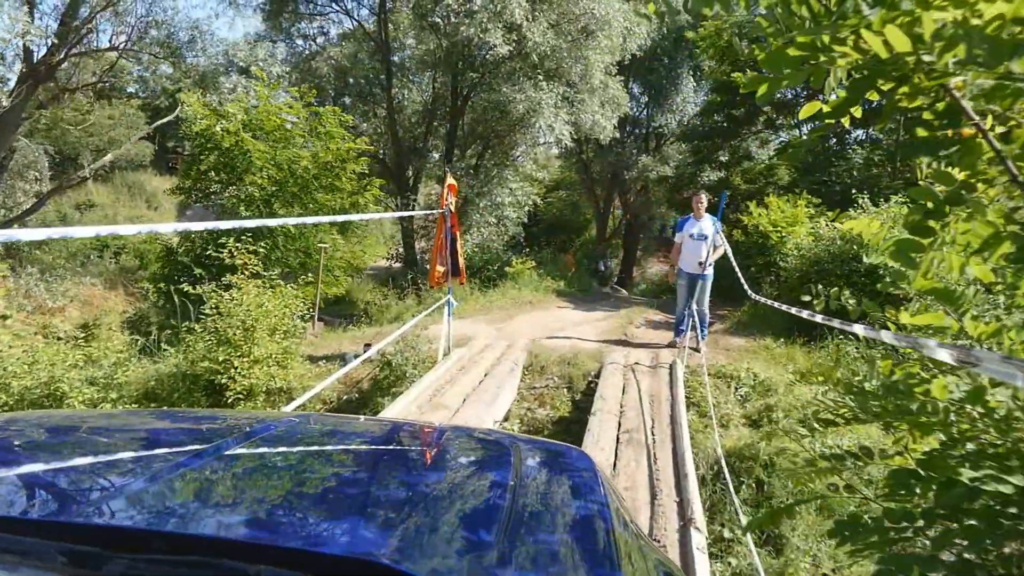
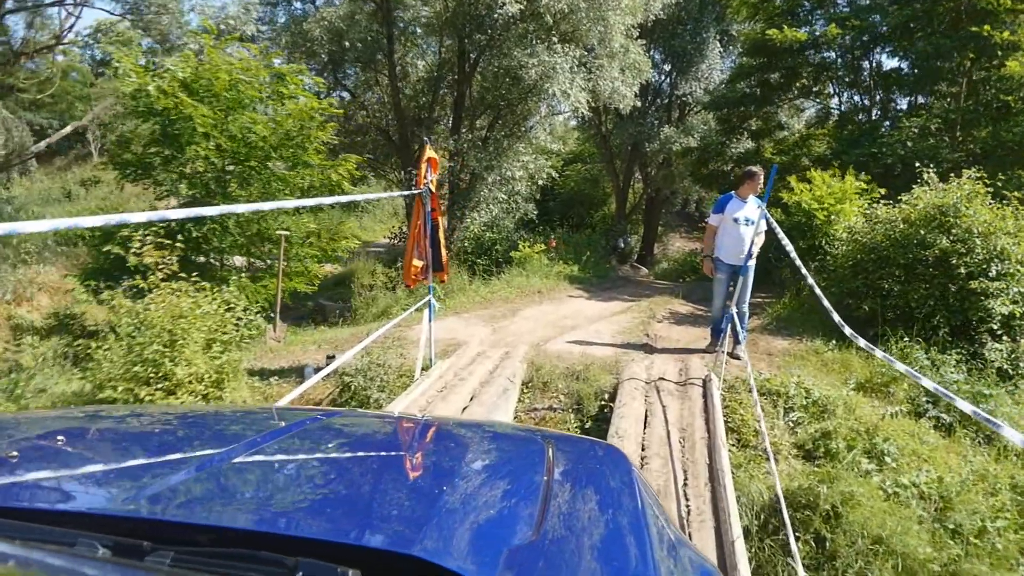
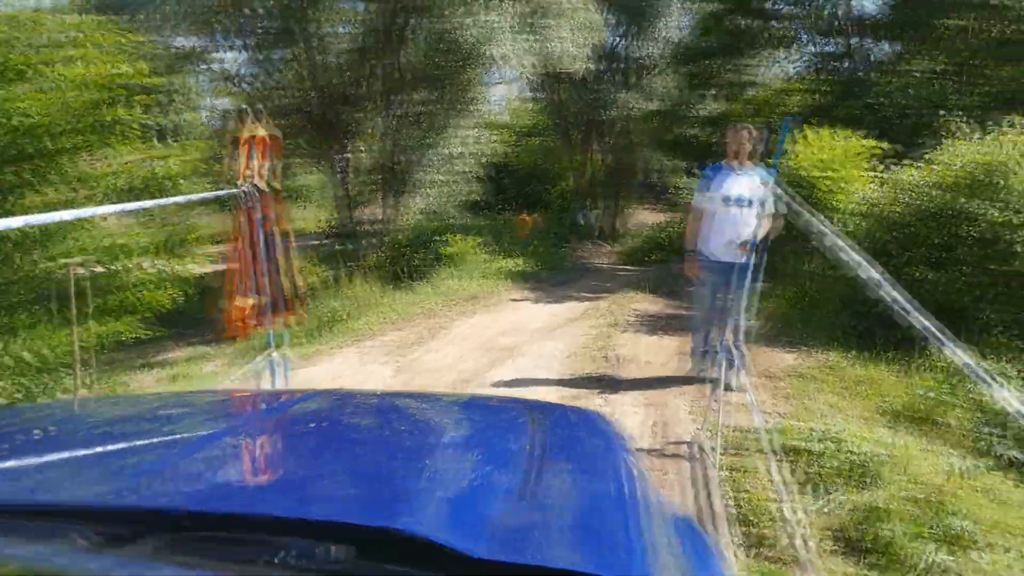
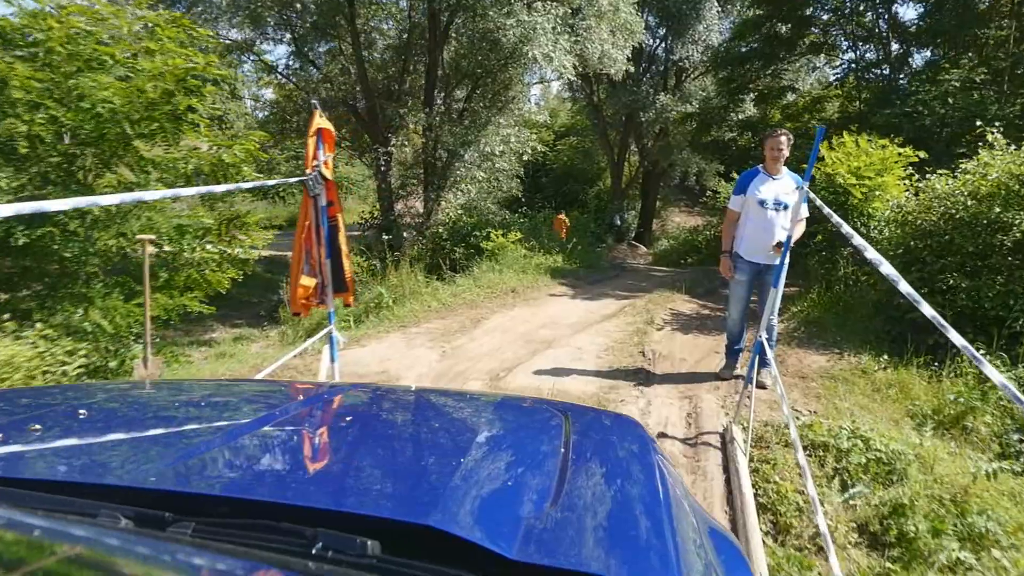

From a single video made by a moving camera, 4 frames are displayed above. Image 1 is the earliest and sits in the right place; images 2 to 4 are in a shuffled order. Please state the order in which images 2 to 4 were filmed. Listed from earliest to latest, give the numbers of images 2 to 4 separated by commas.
2, 4, 3
